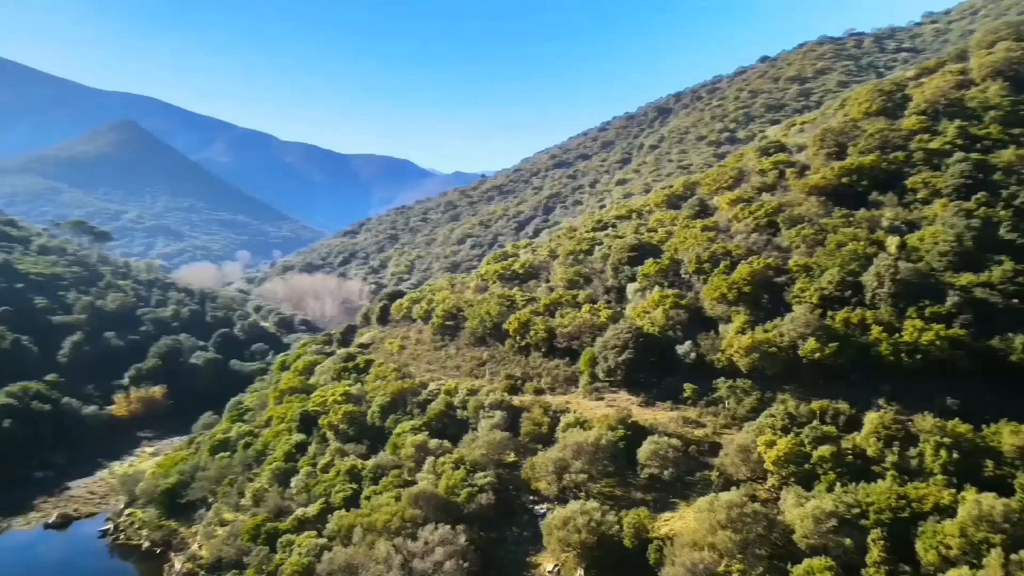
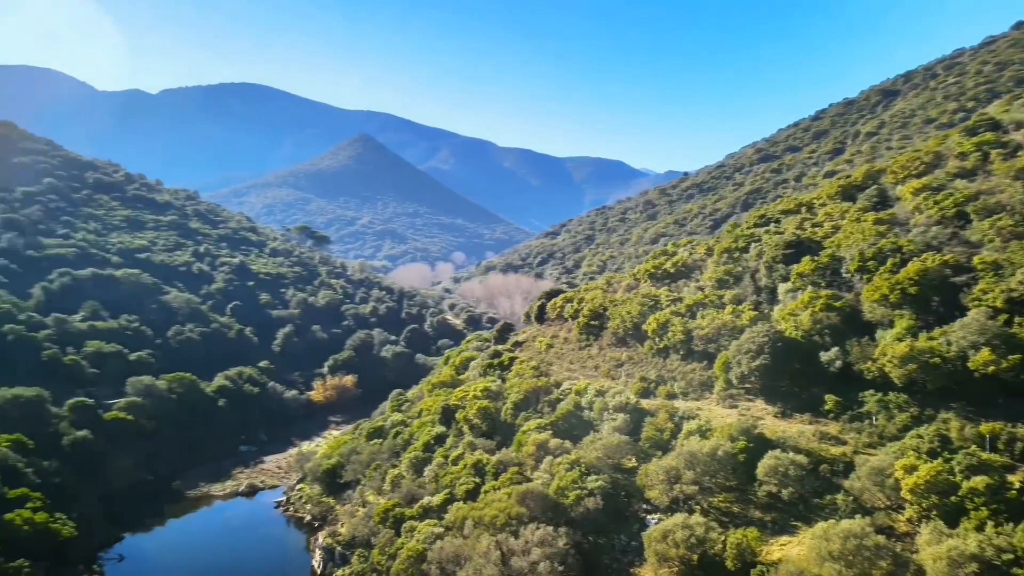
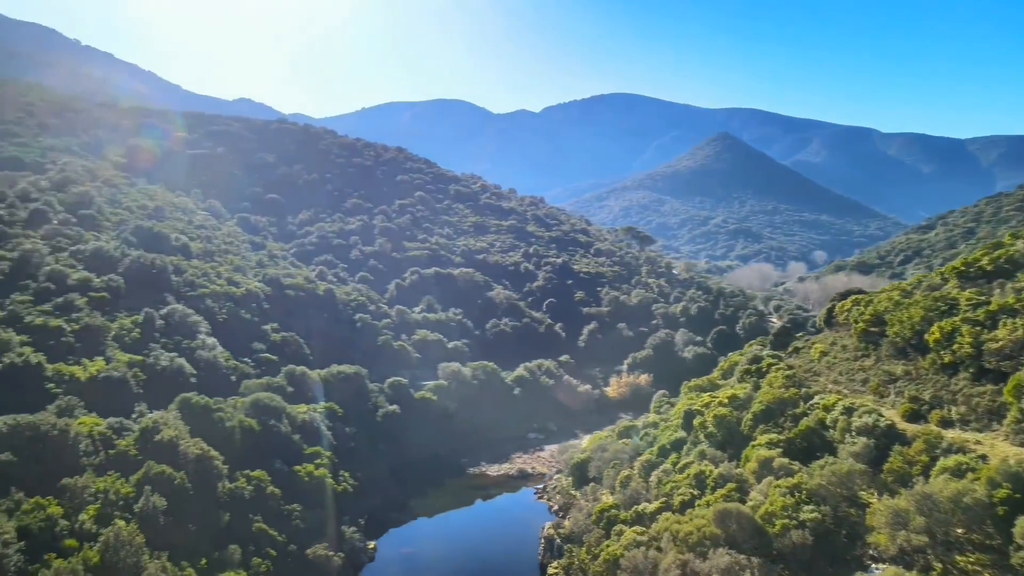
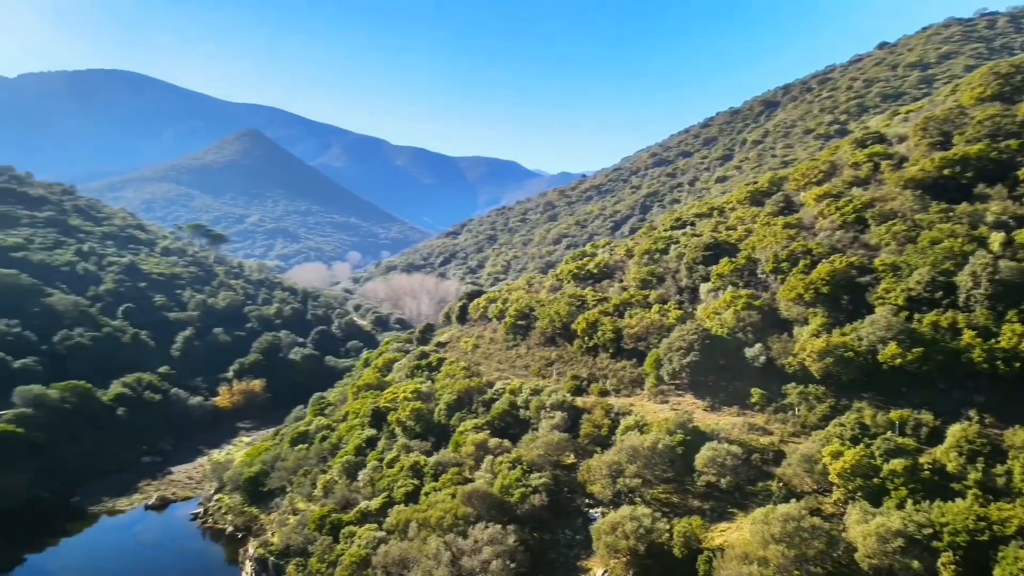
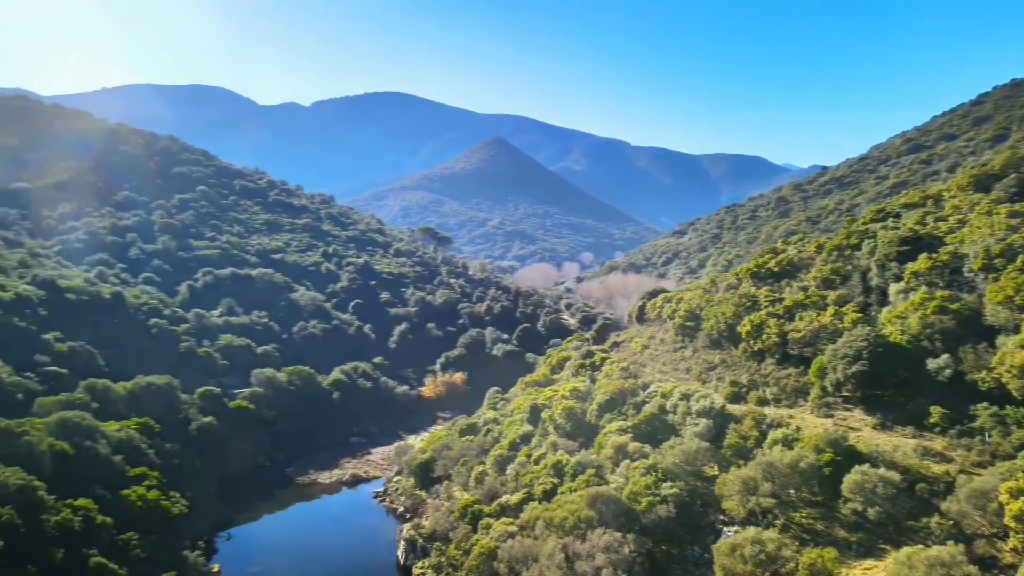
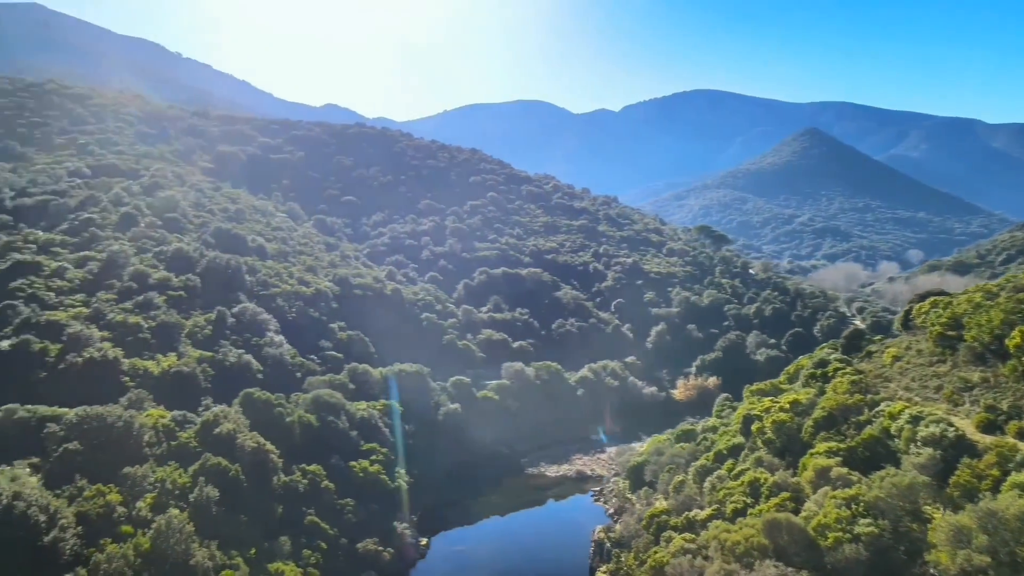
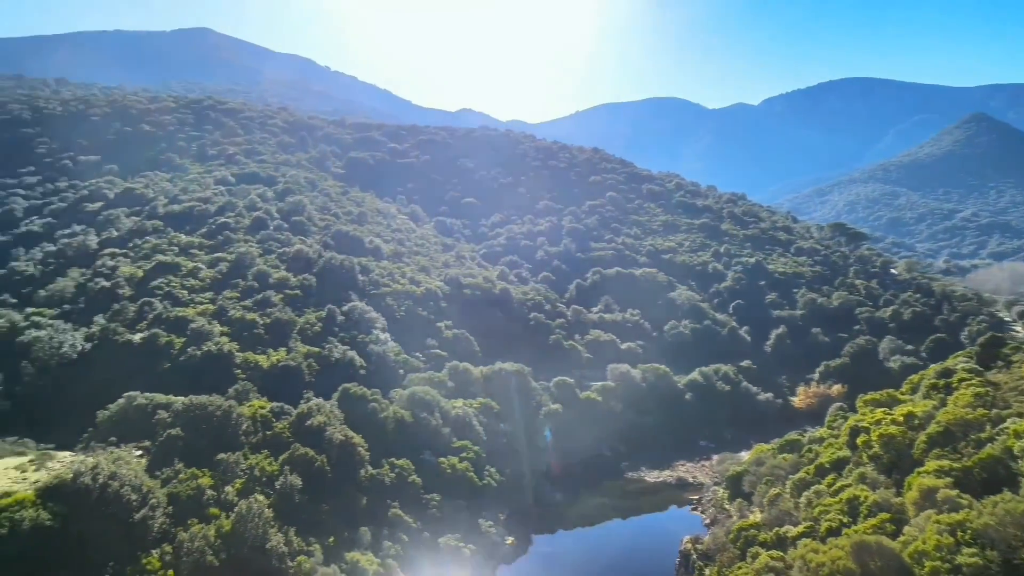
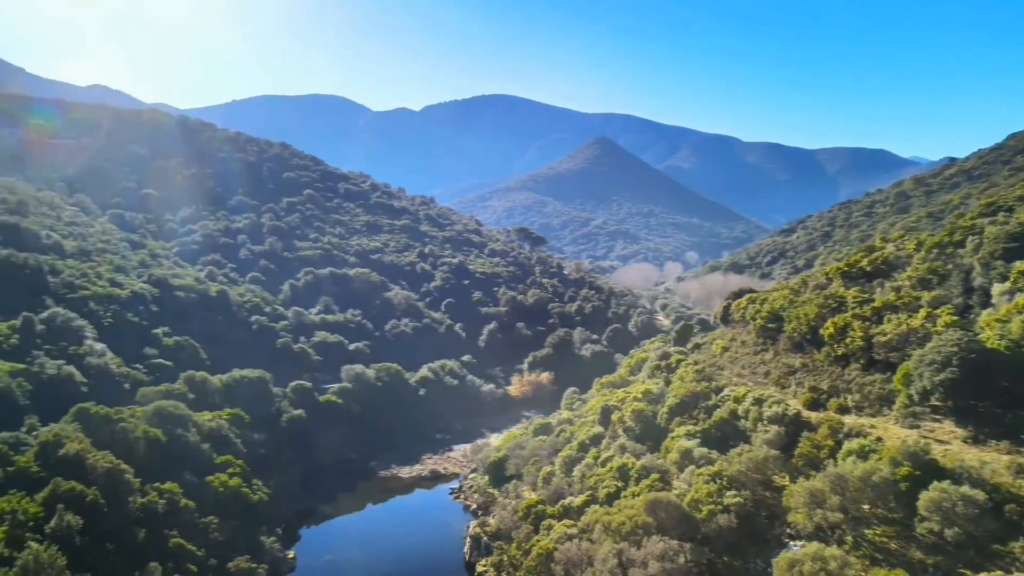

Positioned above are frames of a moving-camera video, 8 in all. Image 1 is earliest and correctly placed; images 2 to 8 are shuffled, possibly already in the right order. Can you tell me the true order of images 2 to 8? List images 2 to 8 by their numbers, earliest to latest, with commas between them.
4, 2, 5, 8, 3, 6, 7
